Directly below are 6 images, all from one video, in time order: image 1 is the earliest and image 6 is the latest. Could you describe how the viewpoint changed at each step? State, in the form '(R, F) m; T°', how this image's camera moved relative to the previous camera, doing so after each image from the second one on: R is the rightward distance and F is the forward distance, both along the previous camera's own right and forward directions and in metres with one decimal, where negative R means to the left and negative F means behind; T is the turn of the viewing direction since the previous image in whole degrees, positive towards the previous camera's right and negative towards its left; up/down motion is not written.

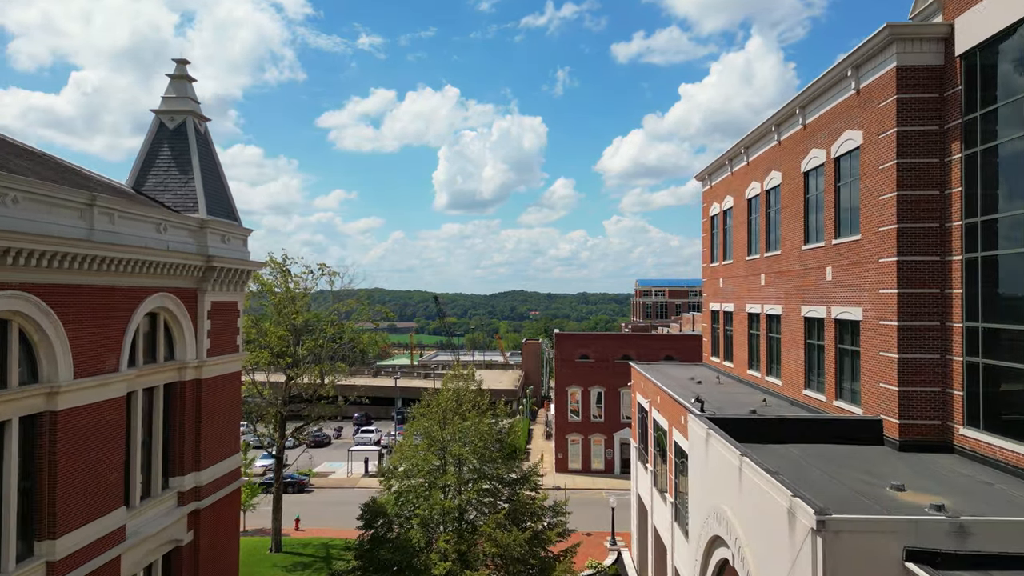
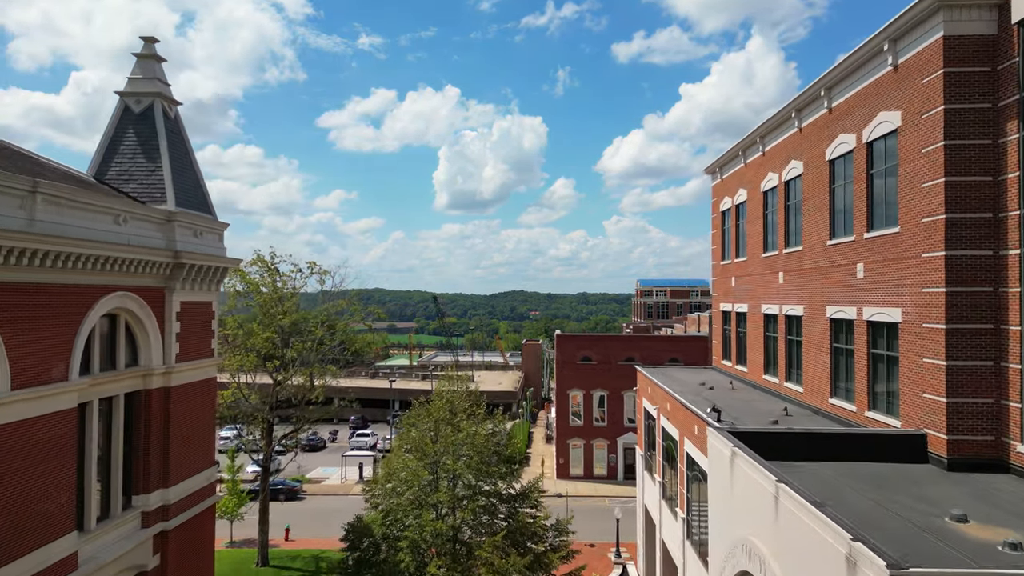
(0.0, +1.5) m; 0°
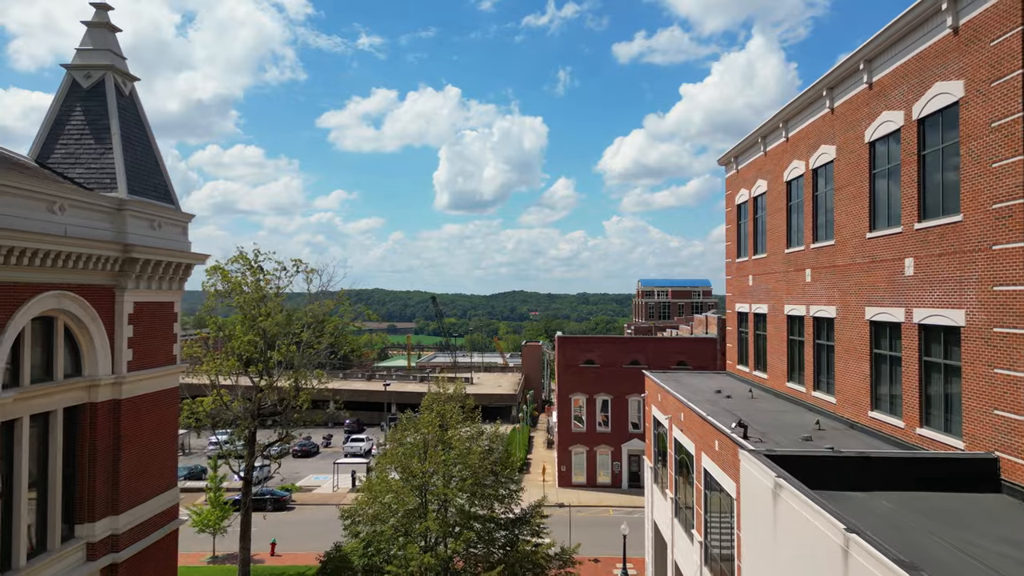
(0.0, +1.9) m; 0°
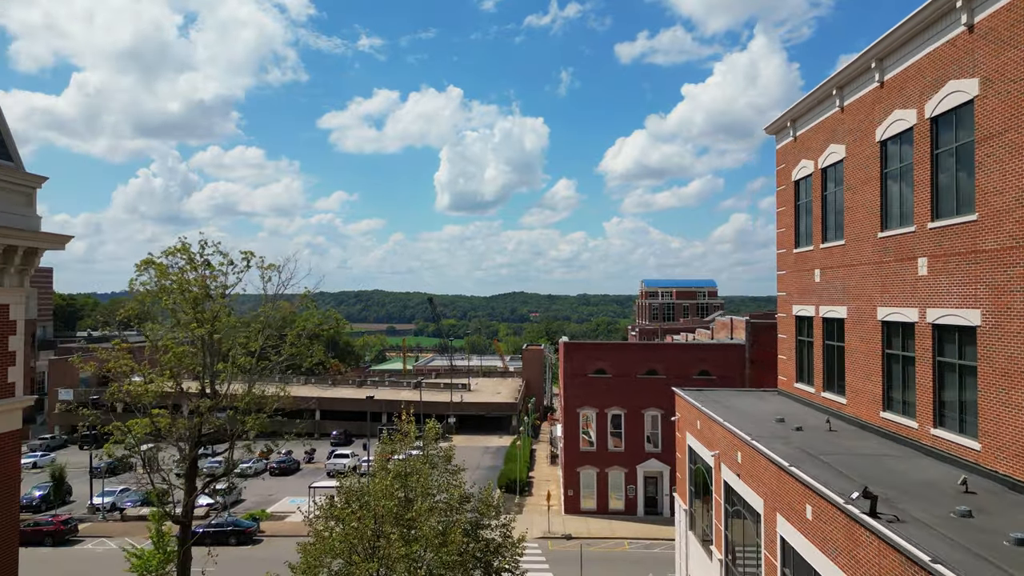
(0.0, +5.0) m; 0°
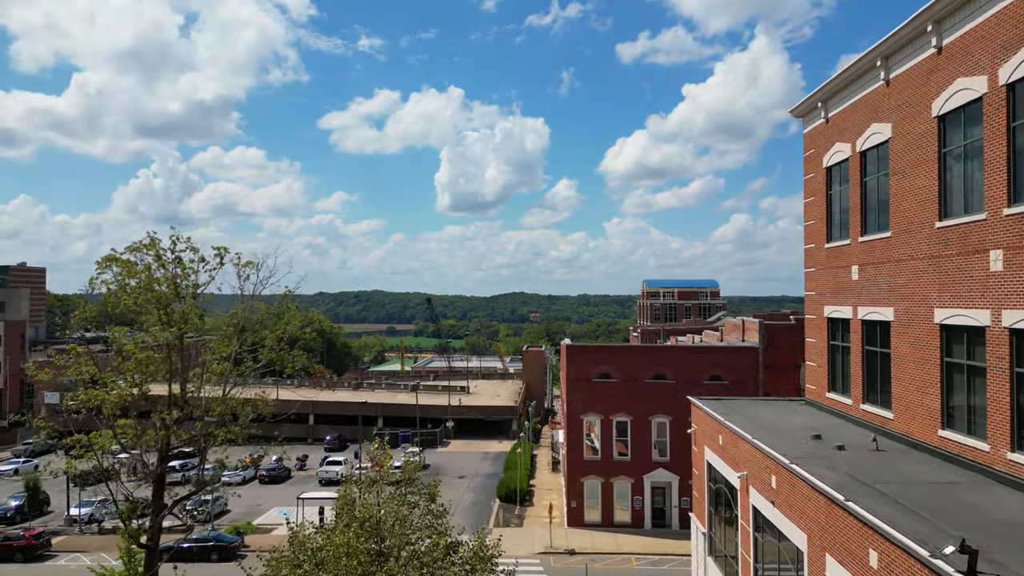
(0.0, +2.0) m; 0°
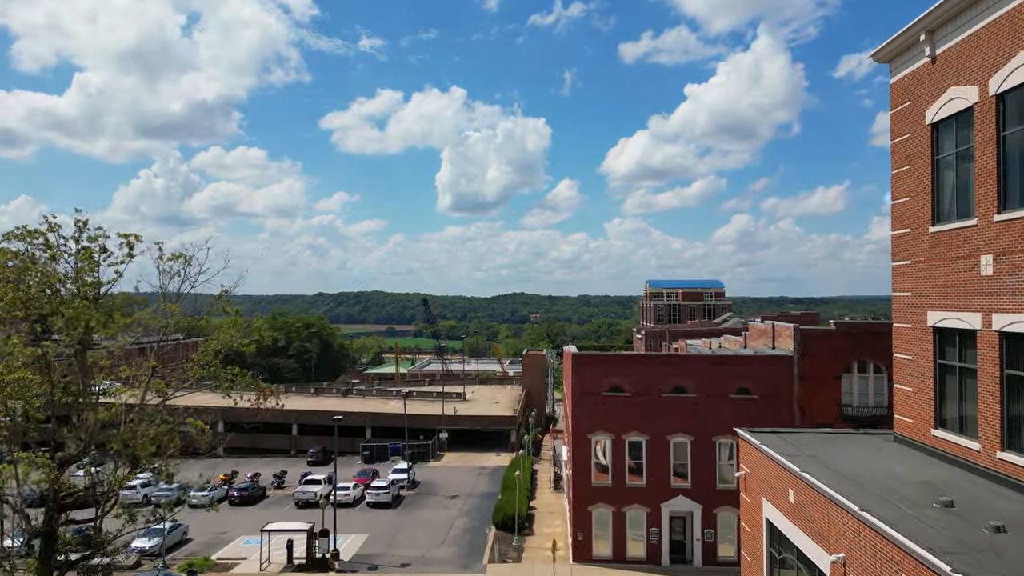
(+0.2, +4.5) m; 0°
